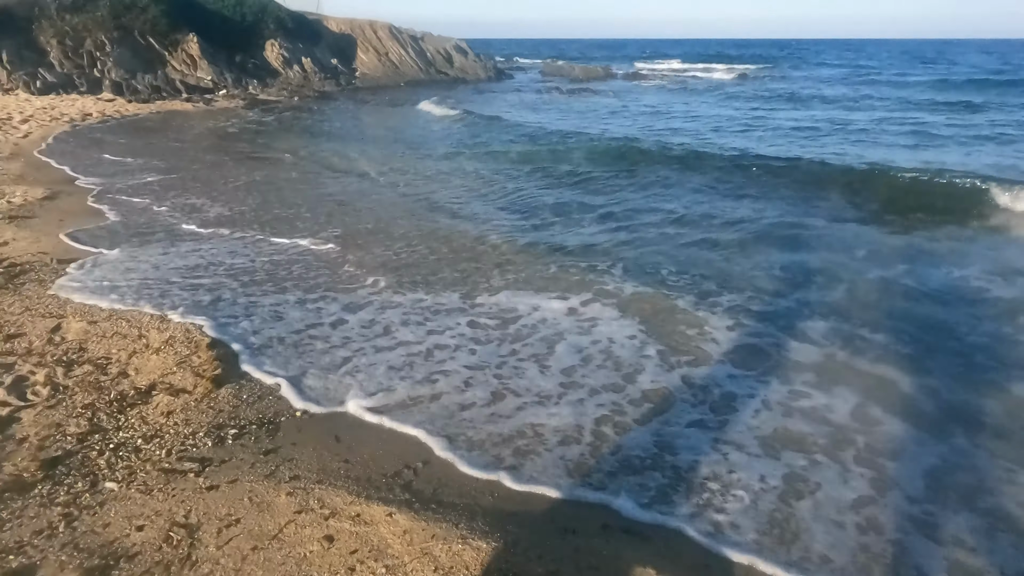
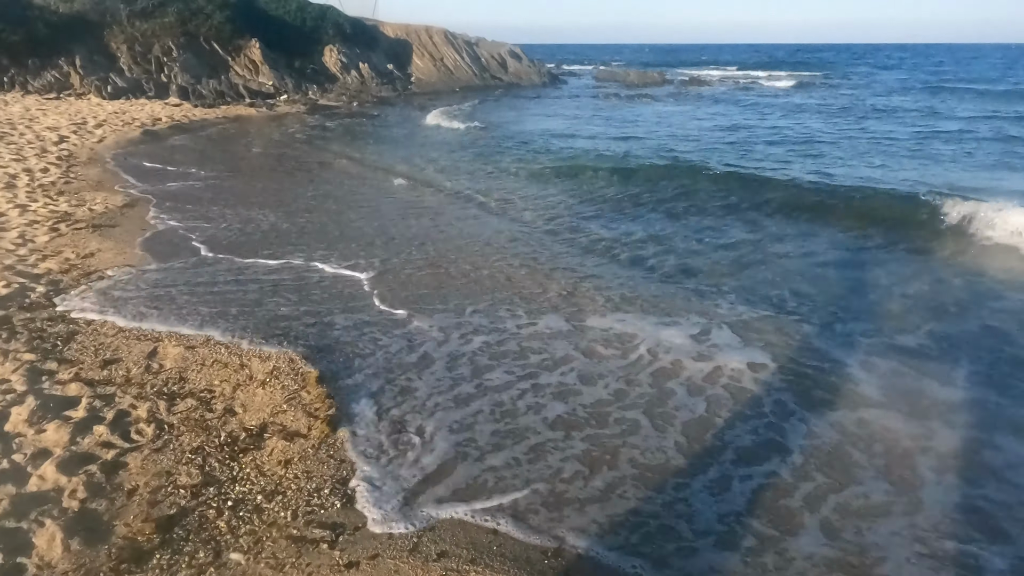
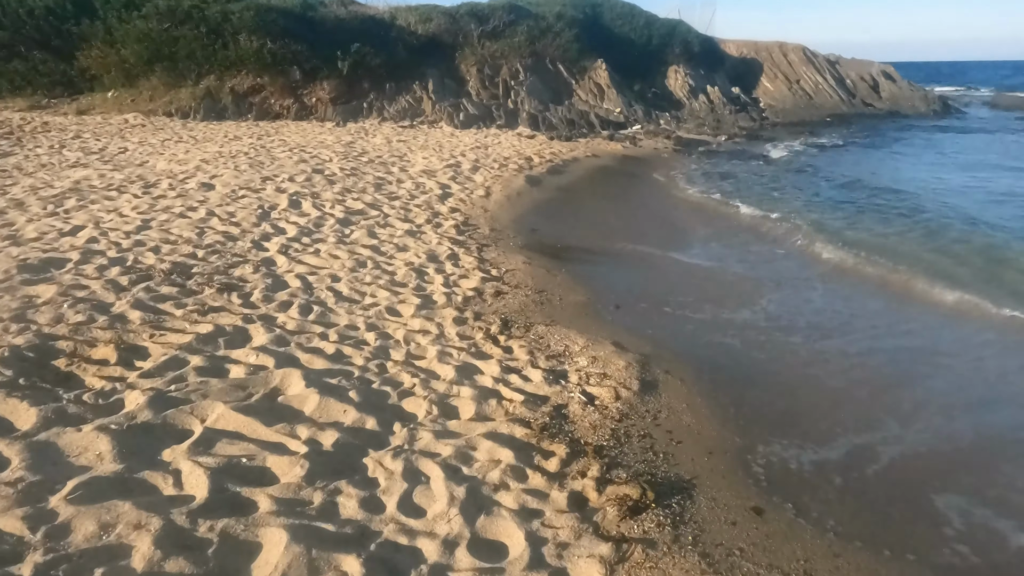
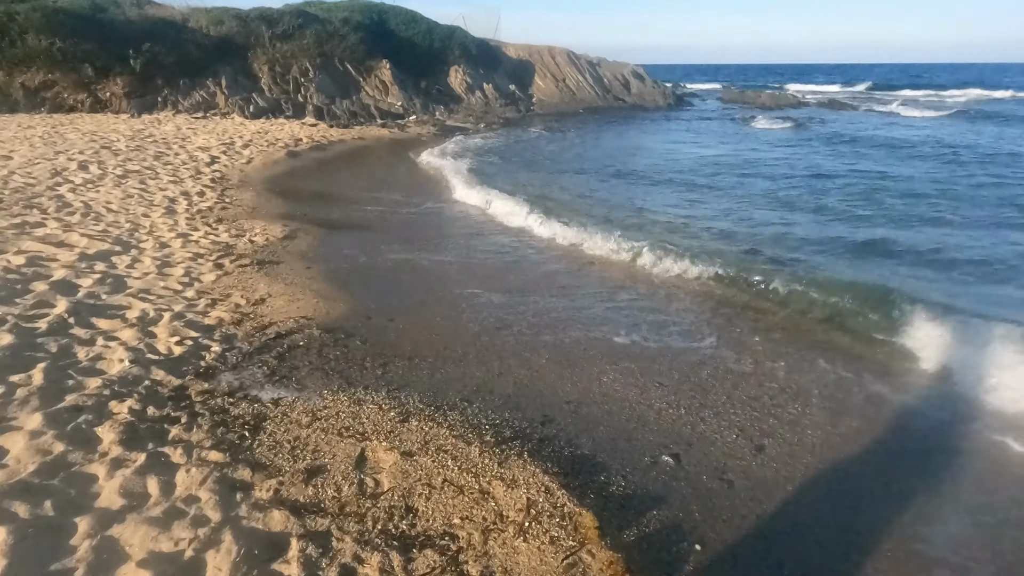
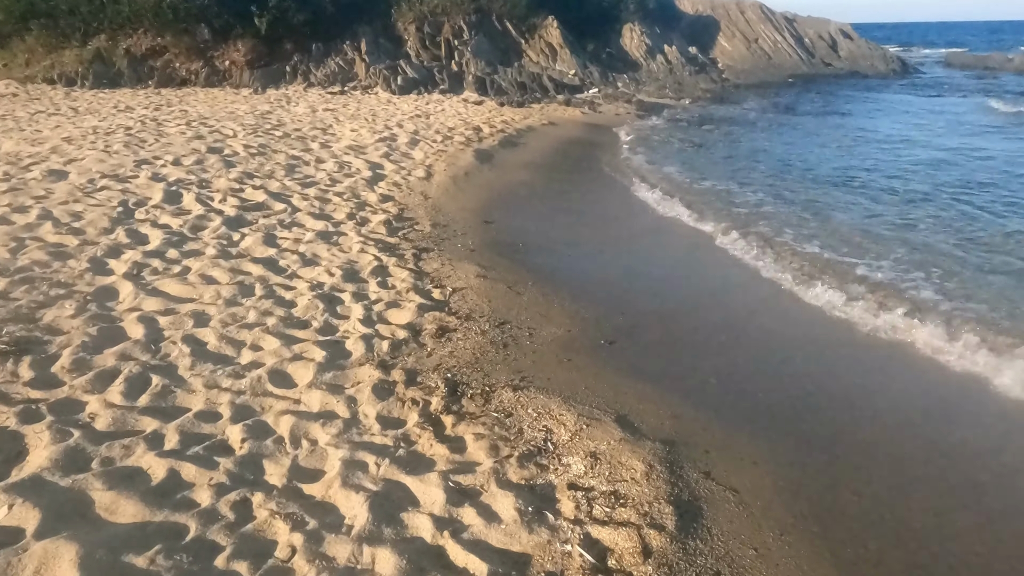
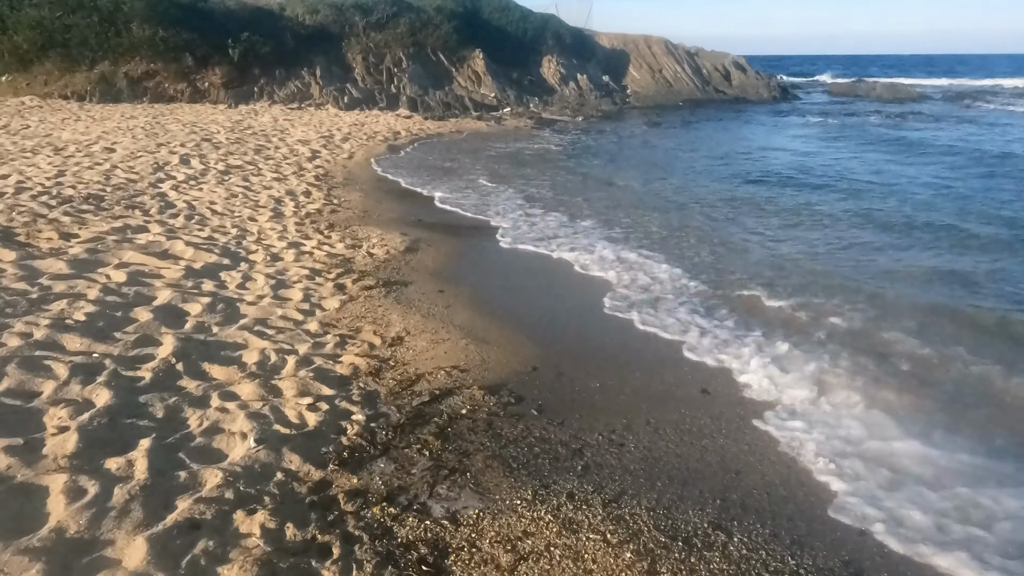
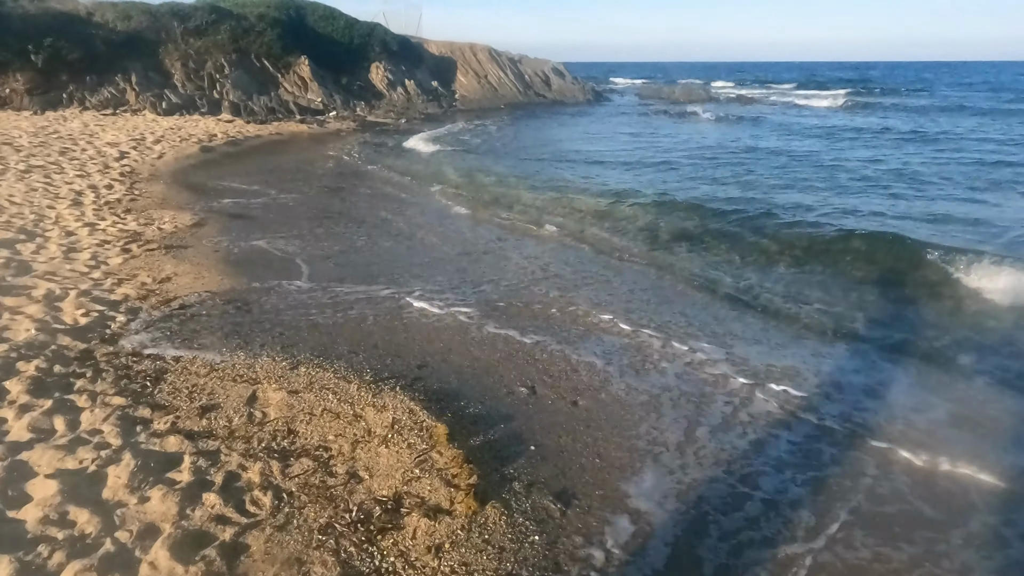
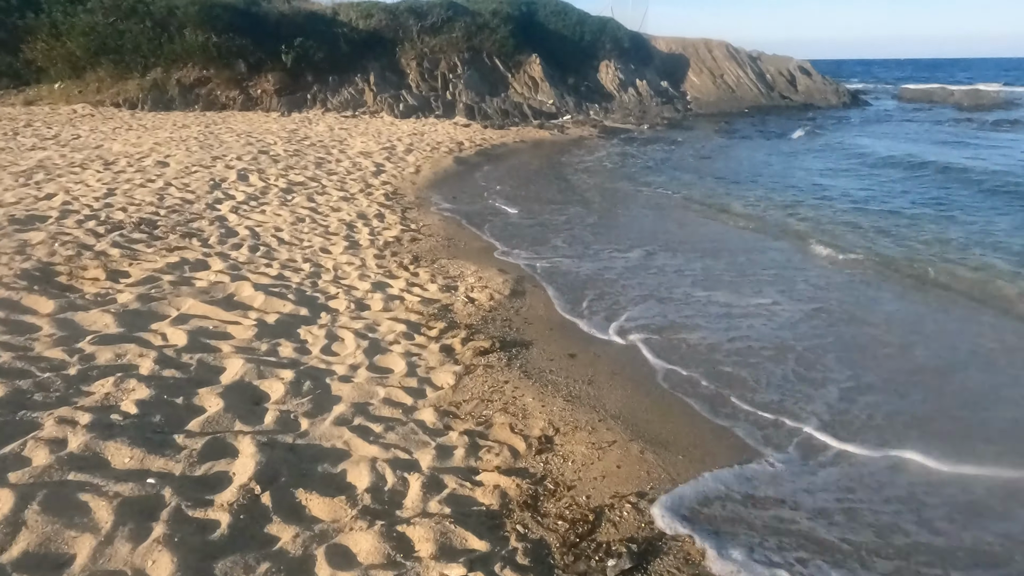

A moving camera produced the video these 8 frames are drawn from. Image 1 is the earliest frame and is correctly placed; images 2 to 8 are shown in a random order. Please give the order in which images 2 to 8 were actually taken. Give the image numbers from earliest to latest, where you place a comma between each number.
2, 7, 4, 6, 8, 3, 5
